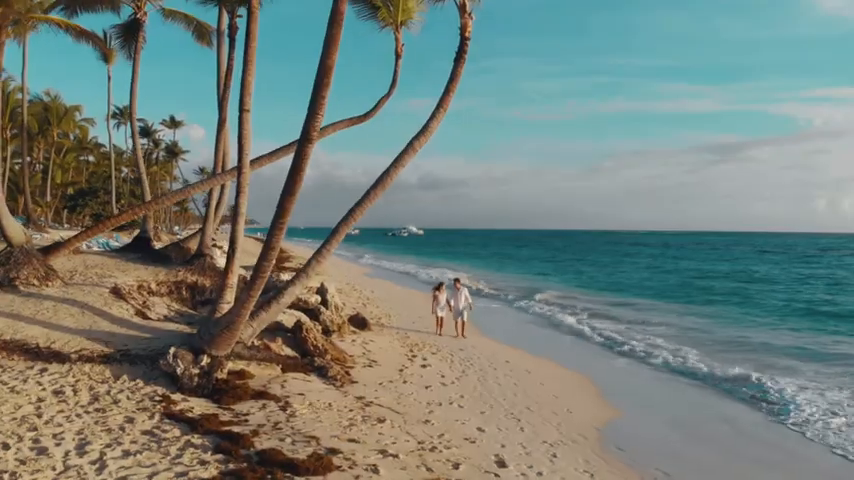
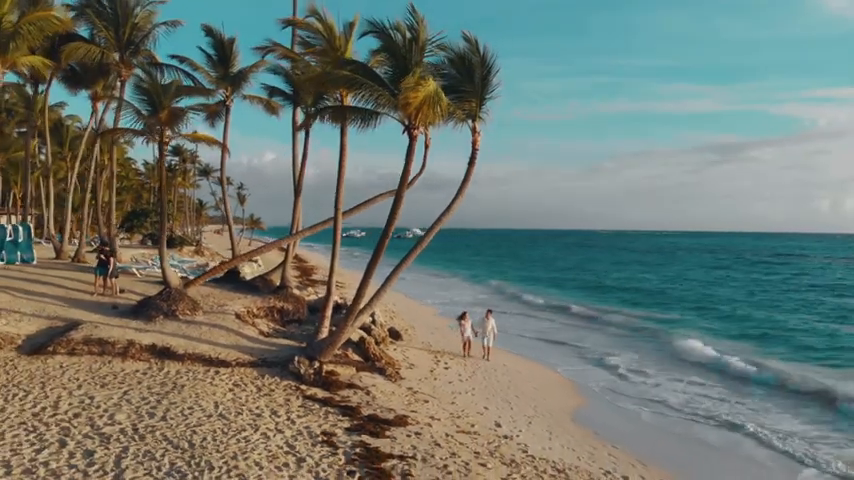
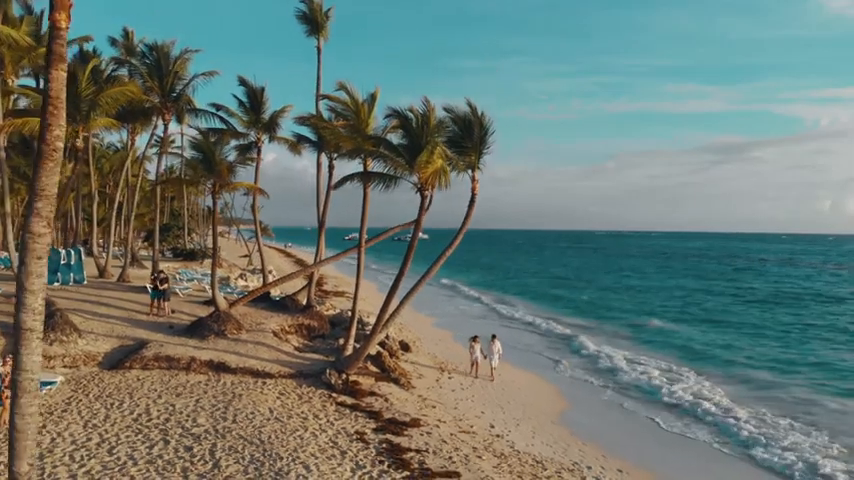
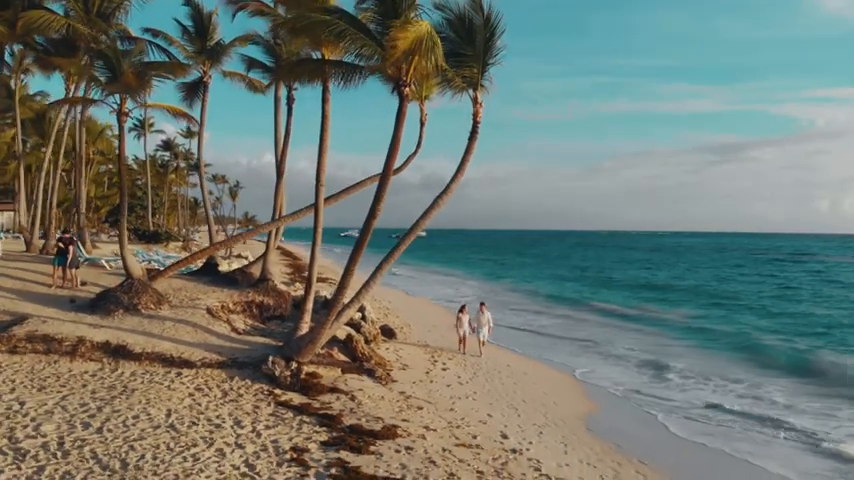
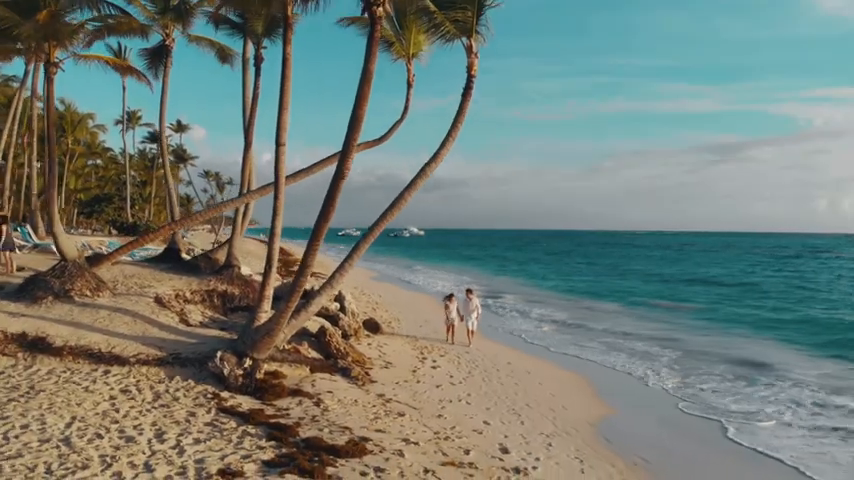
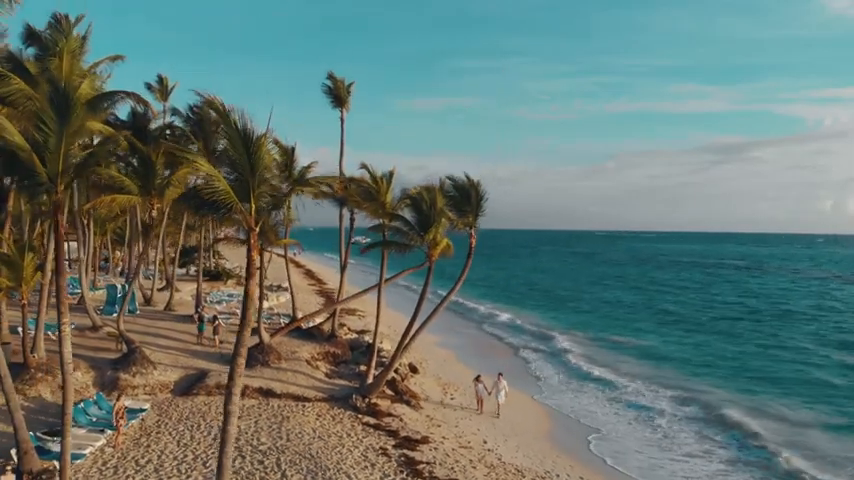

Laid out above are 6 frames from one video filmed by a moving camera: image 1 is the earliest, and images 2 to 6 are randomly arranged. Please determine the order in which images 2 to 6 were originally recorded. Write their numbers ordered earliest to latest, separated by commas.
5, 4, 2, 3, 6
